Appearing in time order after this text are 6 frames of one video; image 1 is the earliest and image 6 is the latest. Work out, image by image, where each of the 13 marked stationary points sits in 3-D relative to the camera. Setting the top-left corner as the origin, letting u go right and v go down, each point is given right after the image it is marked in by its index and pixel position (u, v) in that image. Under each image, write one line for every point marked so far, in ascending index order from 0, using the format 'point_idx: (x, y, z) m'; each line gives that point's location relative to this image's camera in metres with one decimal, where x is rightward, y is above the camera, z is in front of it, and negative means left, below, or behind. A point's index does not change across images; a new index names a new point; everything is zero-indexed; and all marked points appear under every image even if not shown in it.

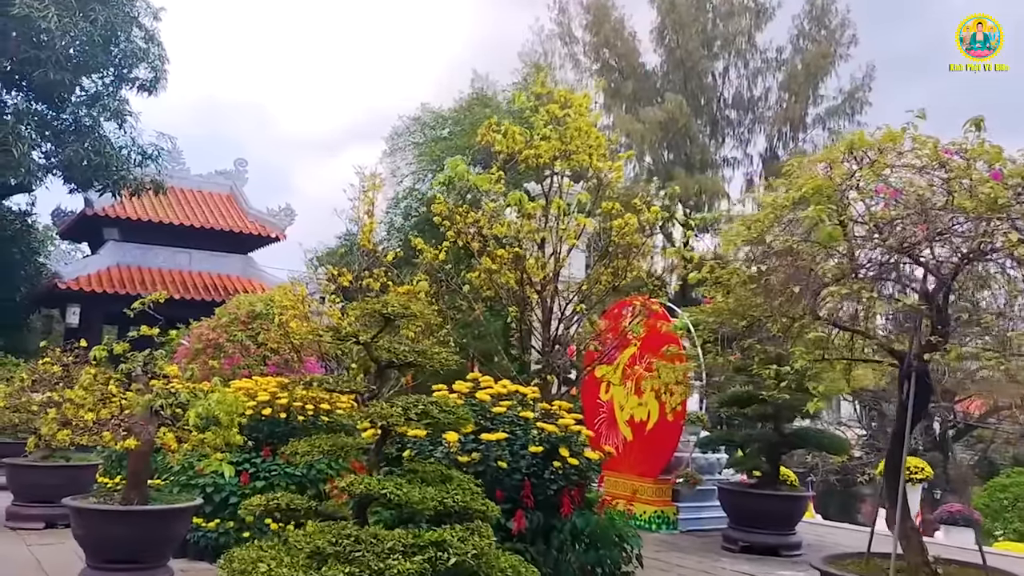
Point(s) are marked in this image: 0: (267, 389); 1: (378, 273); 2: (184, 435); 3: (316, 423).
0: (-1.9, -0.8, +6.8) m
1: (-1.5, +0.2, +9.7) m
2: (-2.0, -0.9, +5.4) m
3: (-1.6, -1.1, +6.9) m
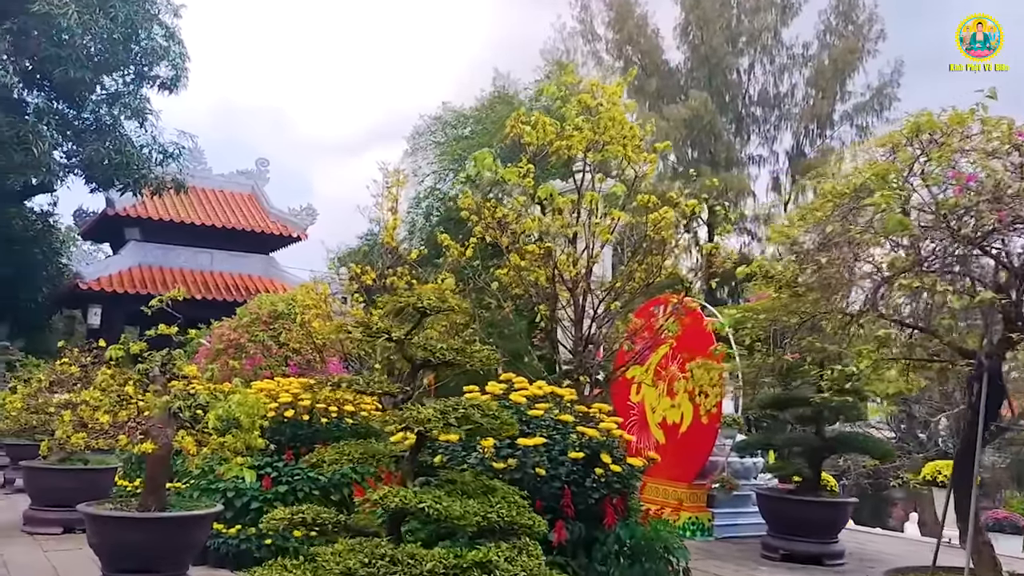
0: (-1.7, -0.8, +6.6) m
1: (-1.2, +0.2, +9.4) m
2: (-1.8, -0.9, +5.1) m
3: (-1.3, -1.1, +6.7) m
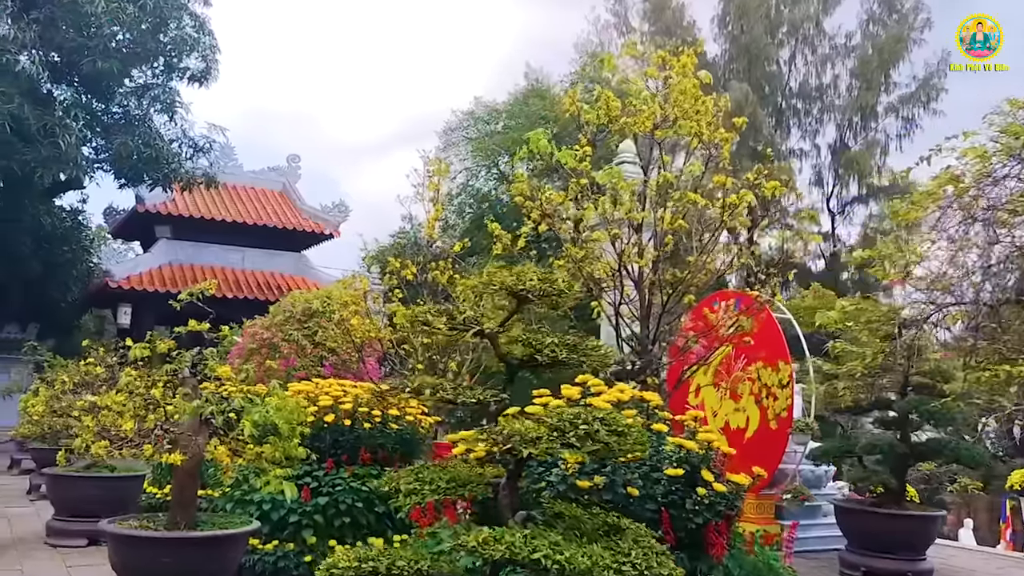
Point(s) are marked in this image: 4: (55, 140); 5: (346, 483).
0: (-1.3, -0.7, +6.0) m
1: (-0.7, +0.2, +8.9) m
2: (-1.5, -0.9, +4.6) m
3: (-0.9, -1.0, +6.1) m
4: (-6.2, +2.0, +11.7) m
5: (-1.1, -1.3, +5.7) m
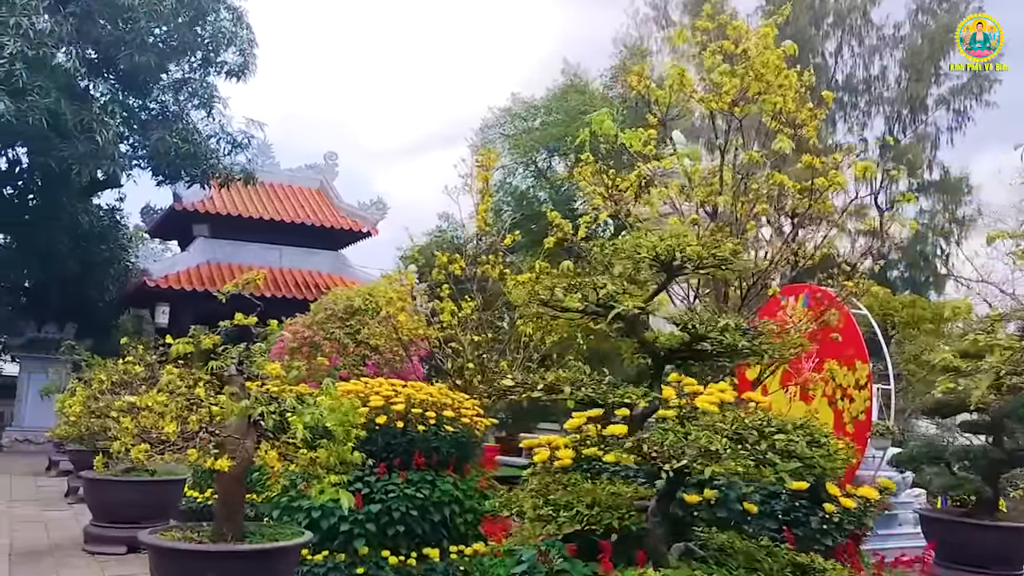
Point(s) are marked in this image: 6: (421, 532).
0: (-0.9, -0.7, +5.7) m
1: (-0.2, +0.3, +8.5) m
2: (-1.1, -0.8, +4.2) m
3: (-0.5, -1.0, +5.7) m
4: (-5.6, +2.0, +11.5) m
5: (-0.7, -1.2, +5.3) m
6: (-0.6, -1.5, +5.3) m
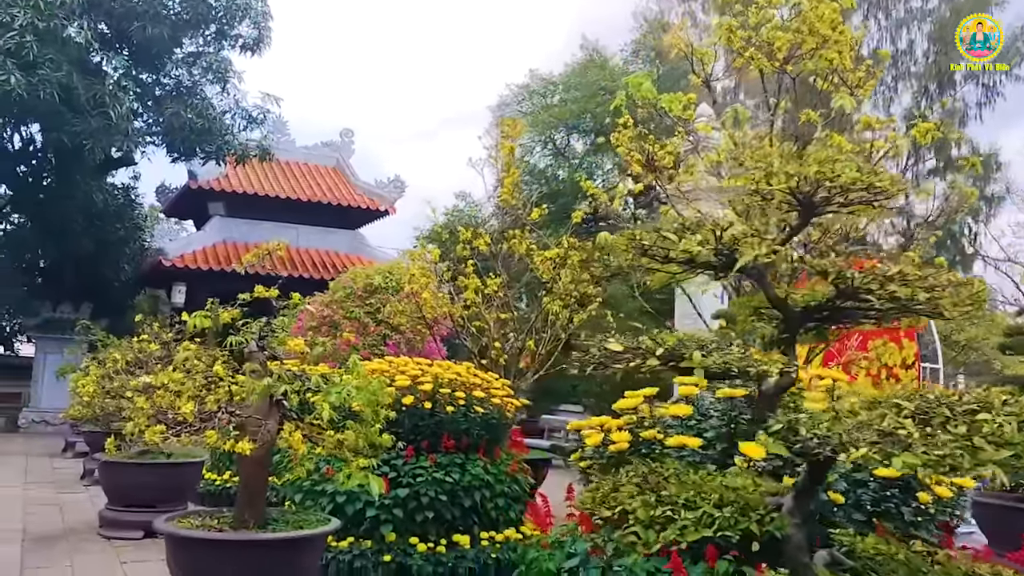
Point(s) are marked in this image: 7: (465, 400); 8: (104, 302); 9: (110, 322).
0: (-0.7, -0.5, +5.4) m
1: (0.0, +0.5, +8.2) m
2: (-0.9, -0.7, +4.0) m
3: (-0.3, -0.8, +5.4) m
4: (-5.3, +2.3, +11.2) m
5: (-0.5, -1.1, +5.0) m
6: (-0.4, -1.3, +5.1) m
7: (-0.3, -0.7, +5.5) m
8: (-6.7, -0.2, +14.2) m
9: (-6.6, -0.6, +14.2) m
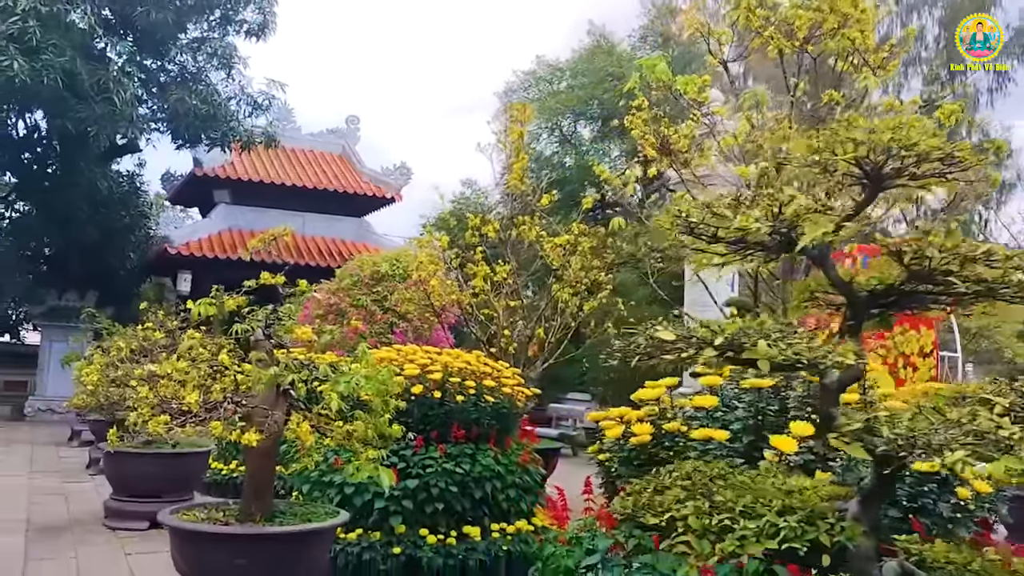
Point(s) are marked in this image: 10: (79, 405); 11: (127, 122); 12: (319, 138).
0: (-0.6, -0.4, +5.3) m
1: (+0.1, +0.6, +8.0) m
2: (-0.8, -0.6, +3.9) m
3: (-0.2, -0.7, +5.3) m
4: (-5.2, +2.5, +11.1) m
5: (-0.4, -1.0, +4.9) m
6: (-0.3, -1.3, +5.0) m
7: (-0.2, -0.6, +5.4) m
8: (-6.5, 0.0, +14.1) m
9: (-6.5, -0.4, +14.2) m
10: (-3.9, -1.1, +7.9) m
11: (-5.0, +2.2, +11.3) m
12: (-3.4, +2.7, +15.4) m
